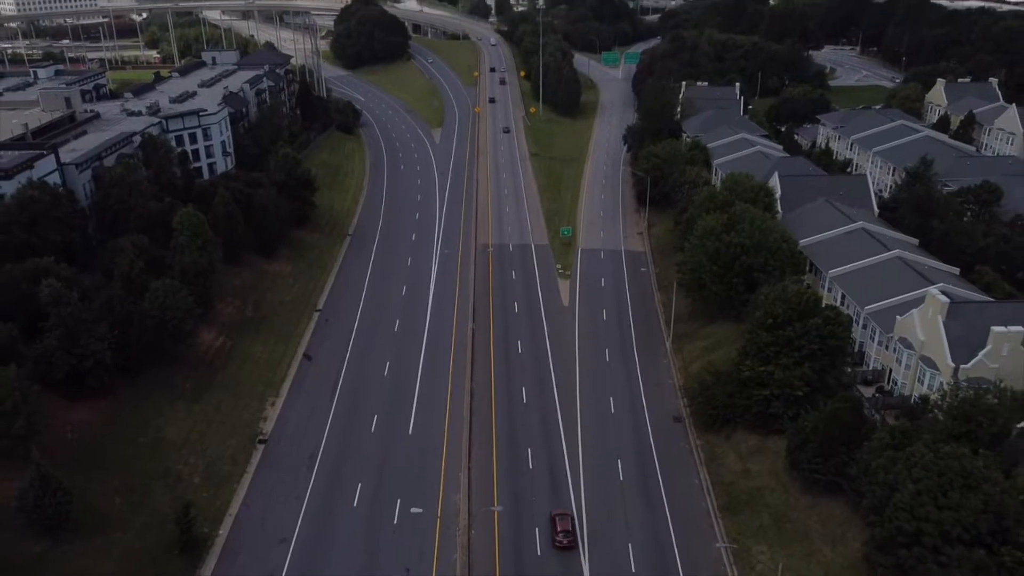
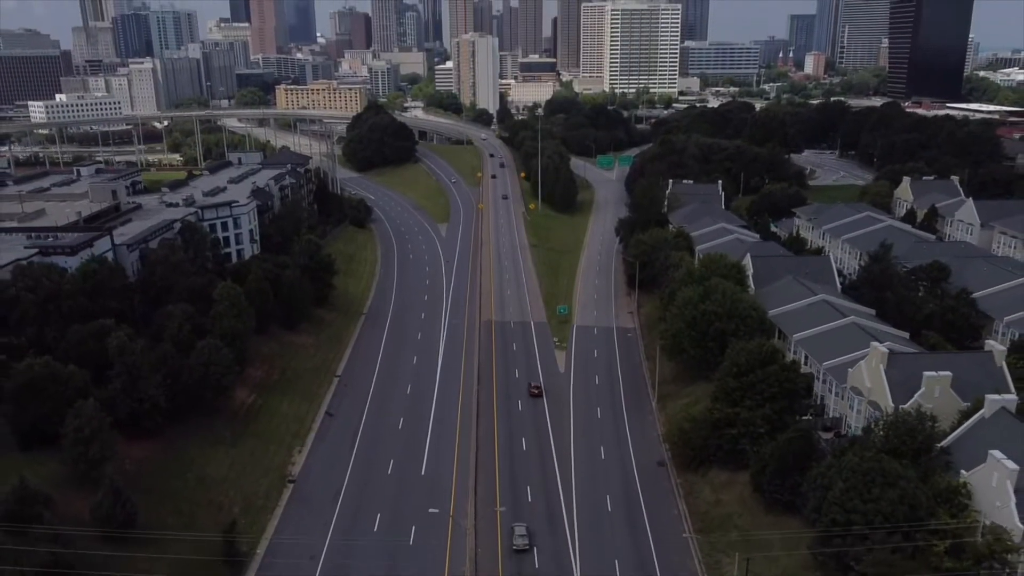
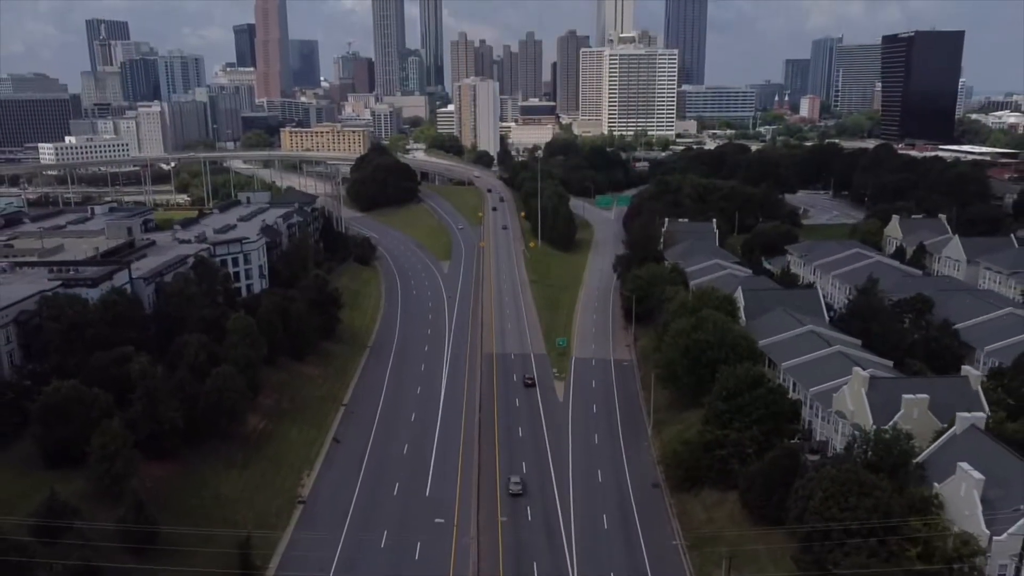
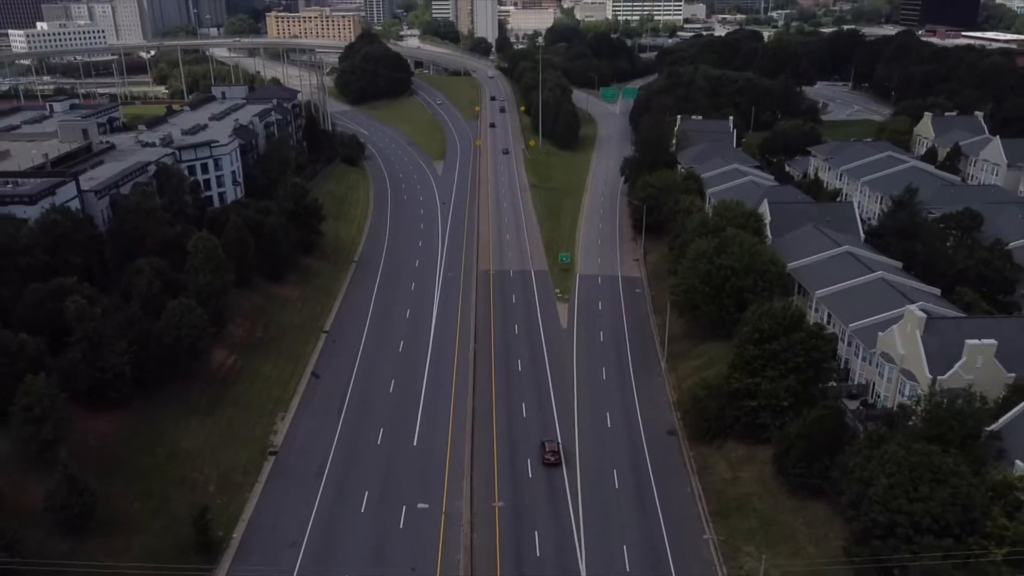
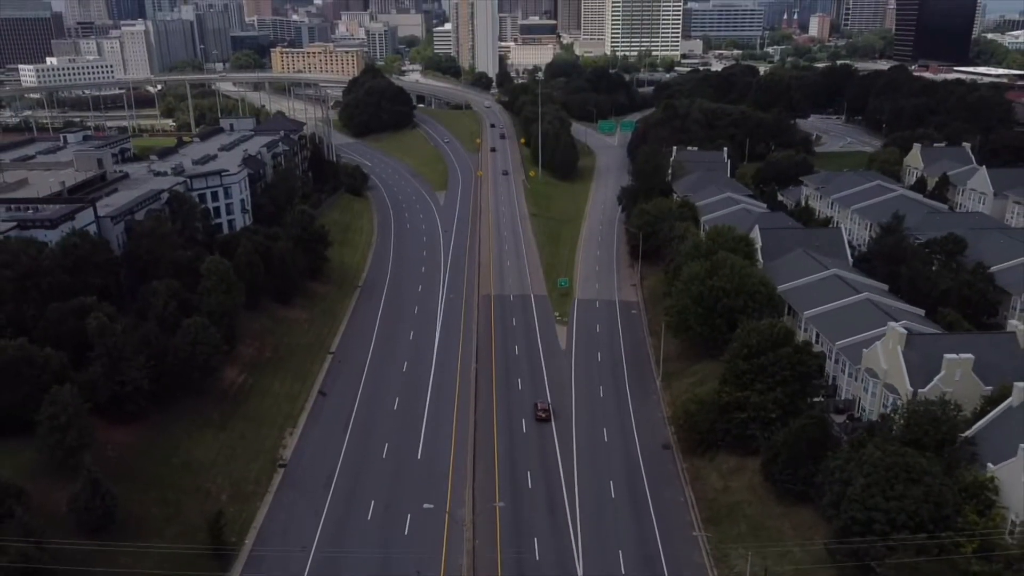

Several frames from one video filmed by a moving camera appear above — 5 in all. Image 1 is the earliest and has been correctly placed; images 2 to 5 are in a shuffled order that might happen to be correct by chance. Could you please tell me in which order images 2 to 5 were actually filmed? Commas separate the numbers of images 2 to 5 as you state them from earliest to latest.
4, 5, 2, 3
